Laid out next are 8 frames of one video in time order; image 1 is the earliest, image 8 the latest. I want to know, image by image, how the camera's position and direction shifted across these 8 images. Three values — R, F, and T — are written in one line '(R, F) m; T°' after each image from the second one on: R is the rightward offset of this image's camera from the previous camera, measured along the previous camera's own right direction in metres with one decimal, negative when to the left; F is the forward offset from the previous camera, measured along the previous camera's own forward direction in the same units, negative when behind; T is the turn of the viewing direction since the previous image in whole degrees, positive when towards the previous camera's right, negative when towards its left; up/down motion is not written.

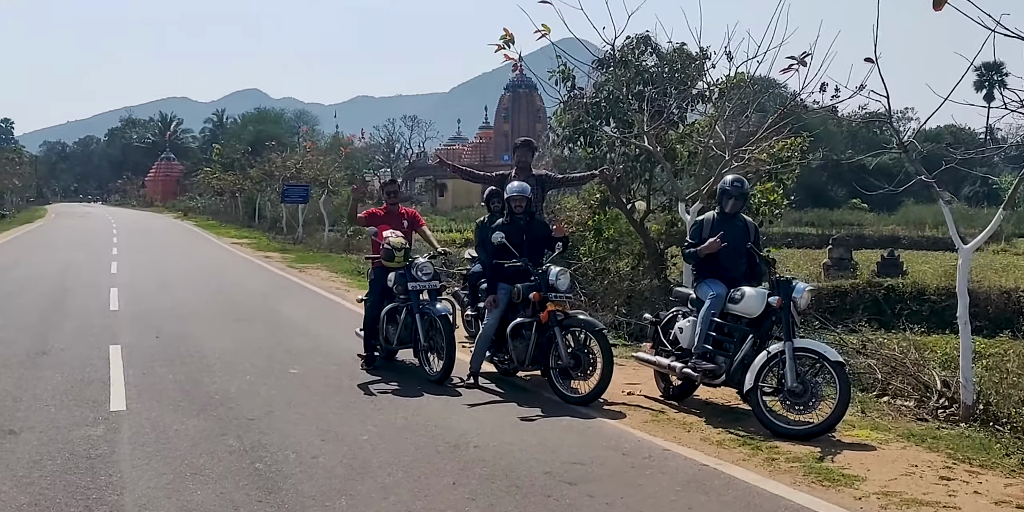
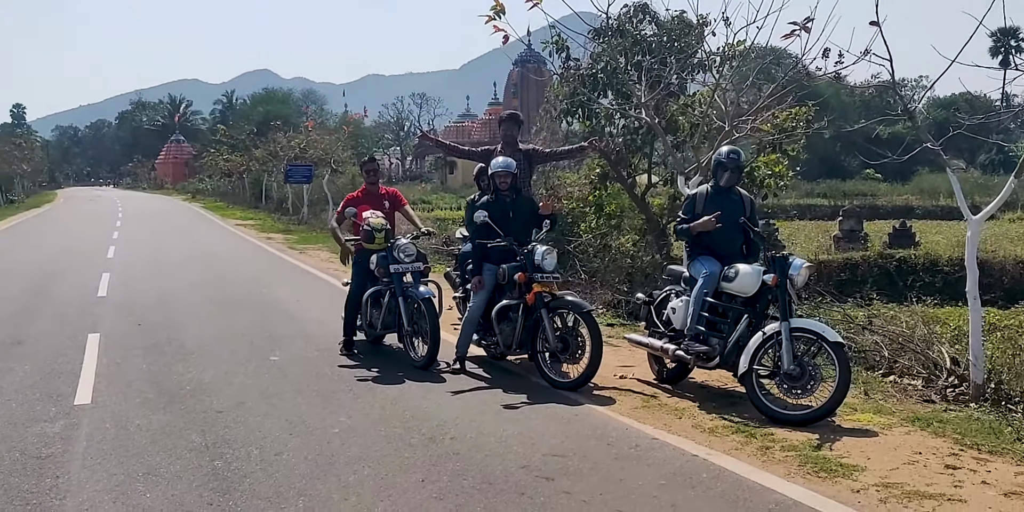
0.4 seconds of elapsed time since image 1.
(+0.2, +0.3) m; -1°
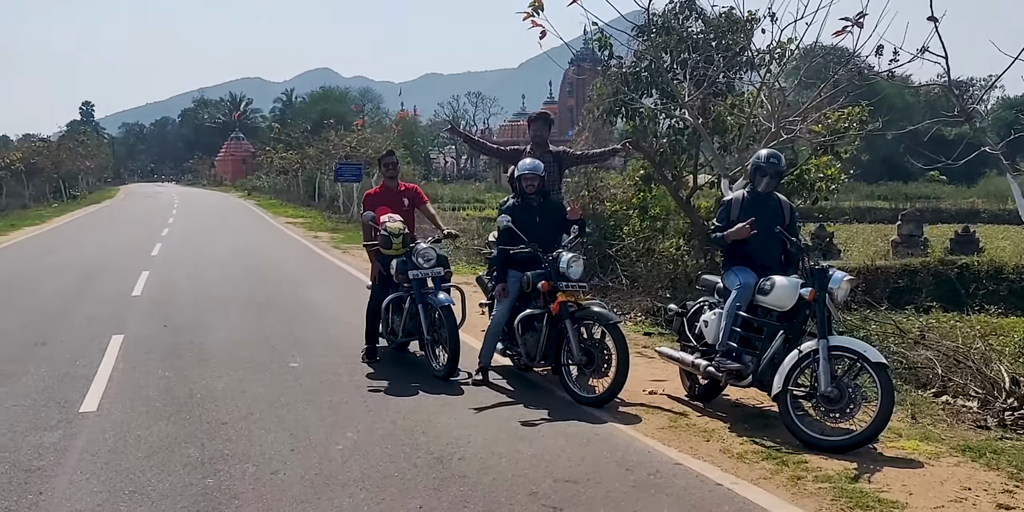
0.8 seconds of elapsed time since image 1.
(+0.2, +0.3) m; -4°
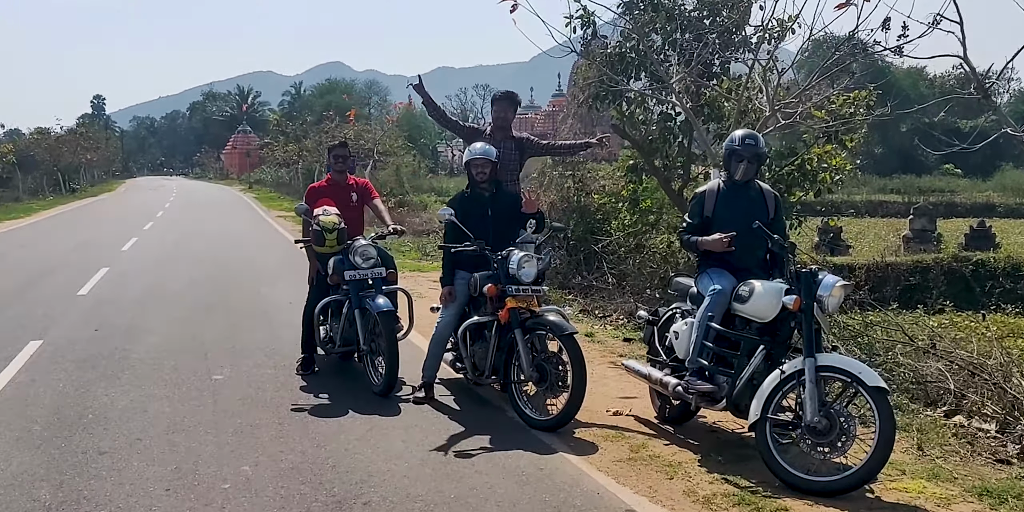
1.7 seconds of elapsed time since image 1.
(+0.4, +0.8) m; -1°
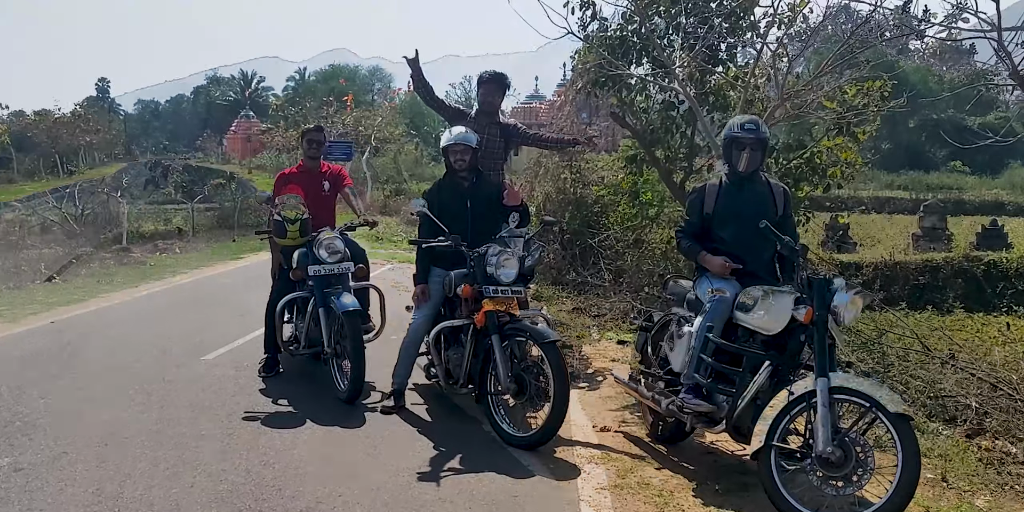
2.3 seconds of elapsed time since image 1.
(+0.1, +0.5) m; 0°
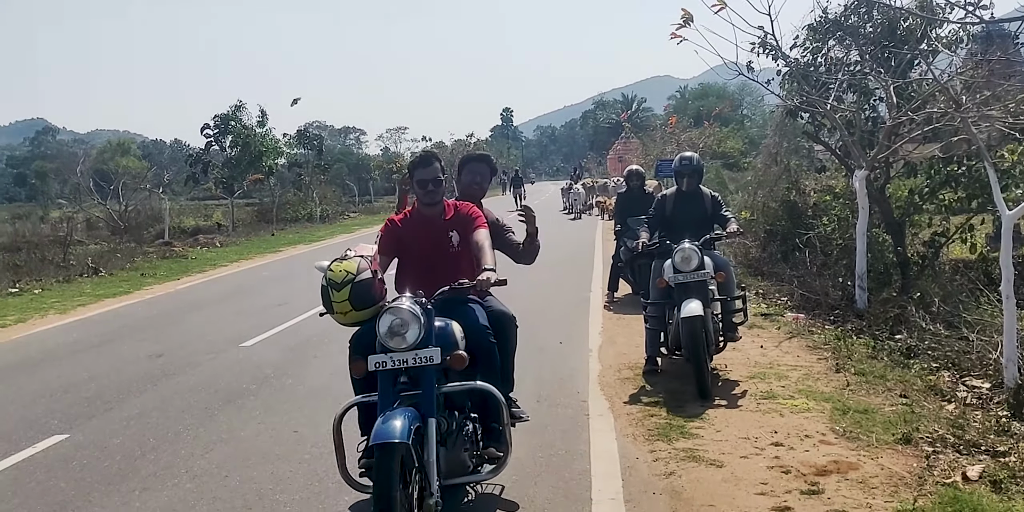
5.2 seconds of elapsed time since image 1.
(+0.2, -1.0) m; -2°
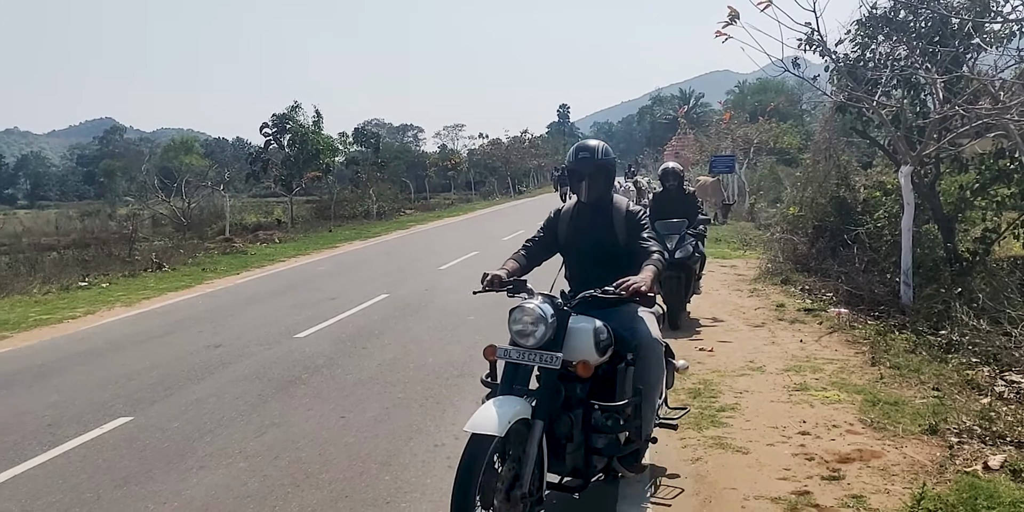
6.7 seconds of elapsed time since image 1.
(+0.1, -0.2) m; -4°
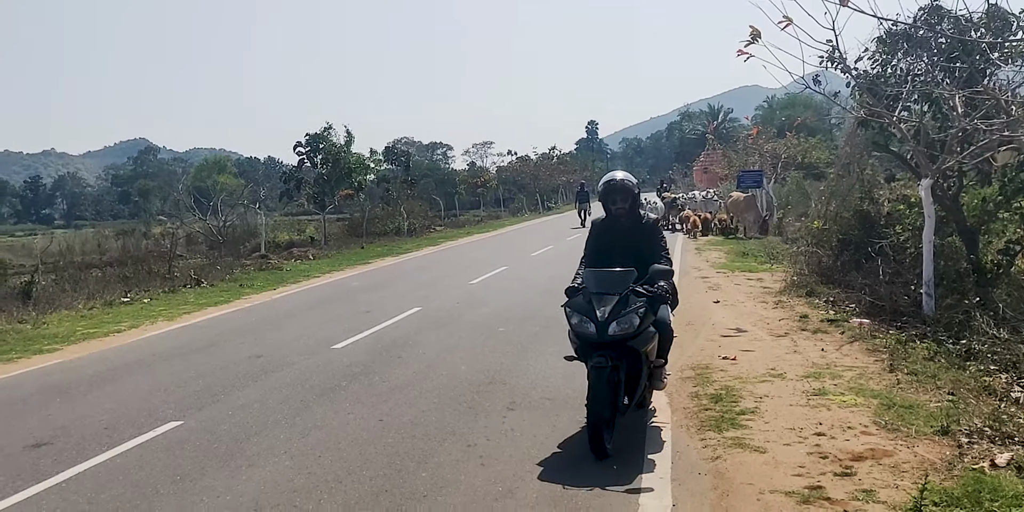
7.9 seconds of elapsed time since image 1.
(0.0, -0.3) m; -2°
